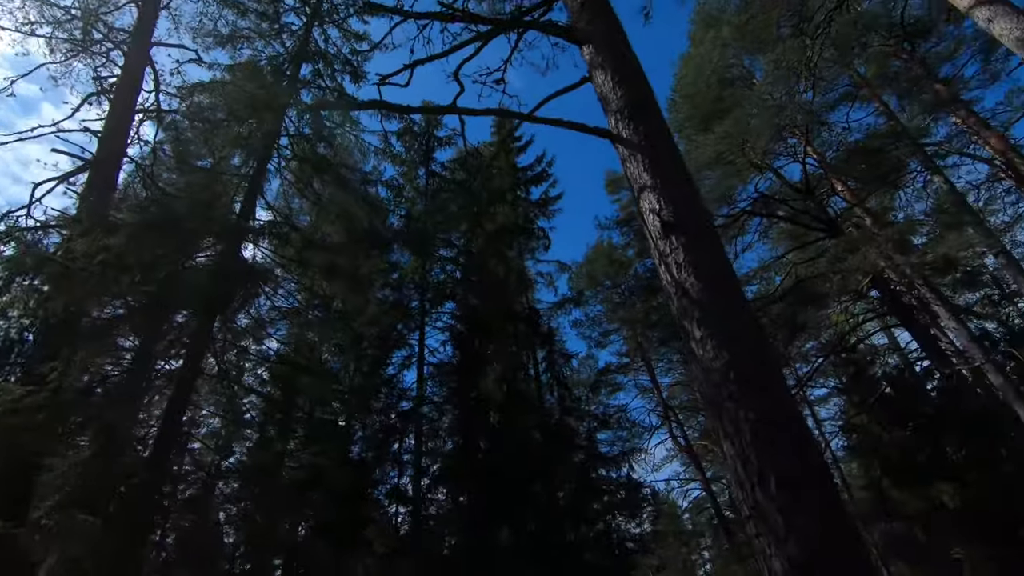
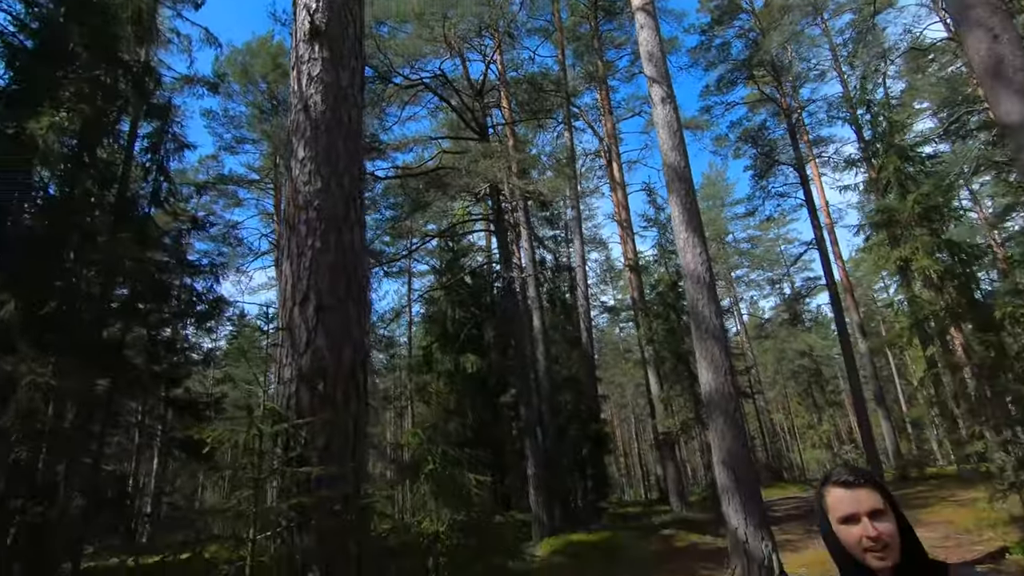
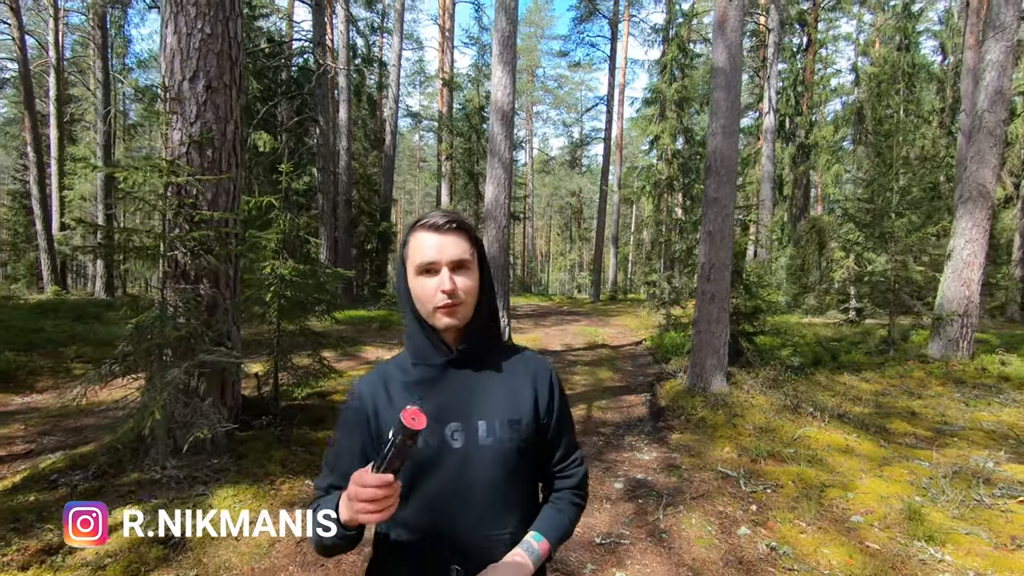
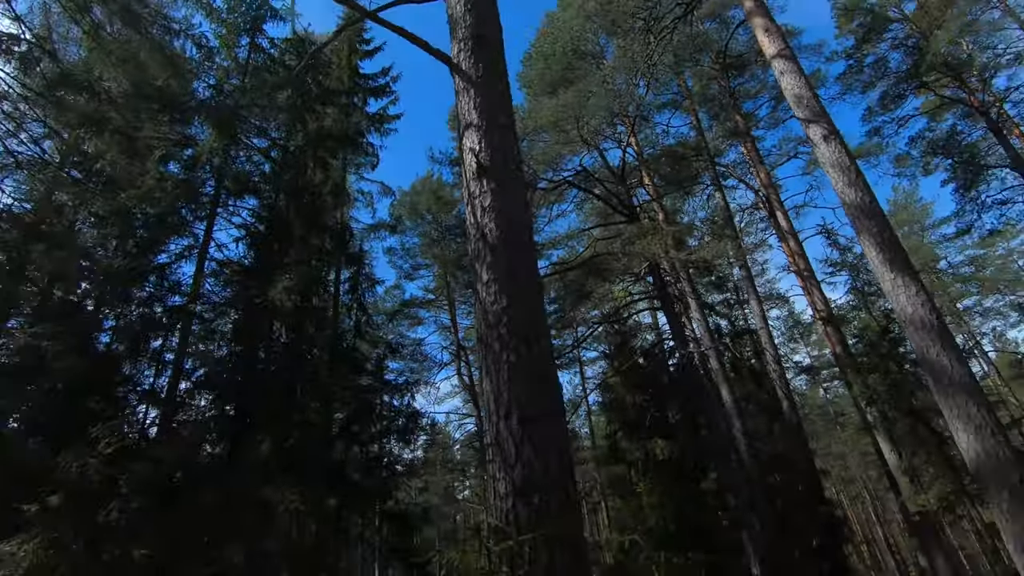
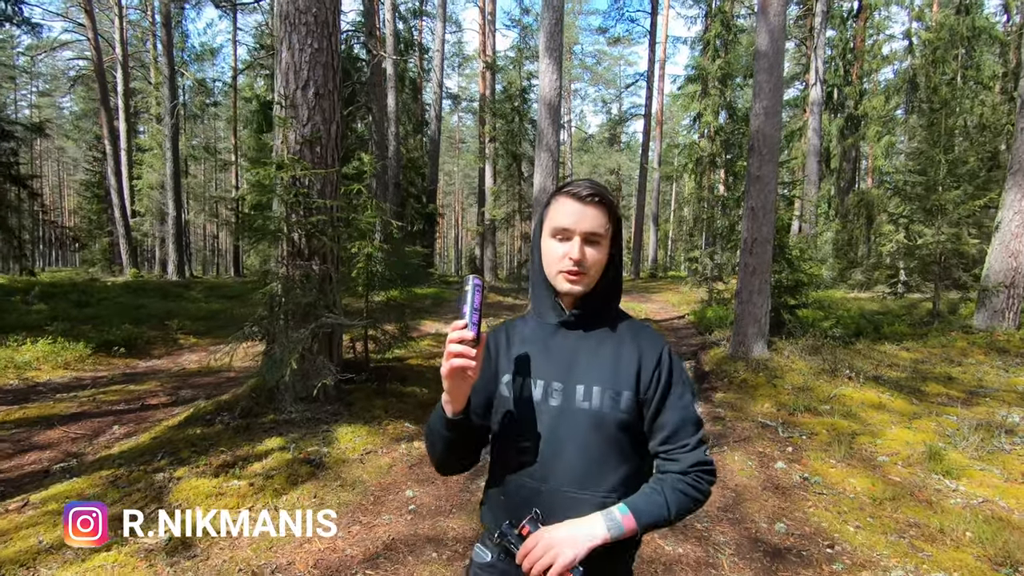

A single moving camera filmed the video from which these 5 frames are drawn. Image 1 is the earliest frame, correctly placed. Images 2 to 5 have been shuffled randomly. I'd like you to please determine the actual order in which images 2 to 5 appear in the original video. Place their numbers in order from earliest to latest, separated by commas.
4, 2, 3, 5
